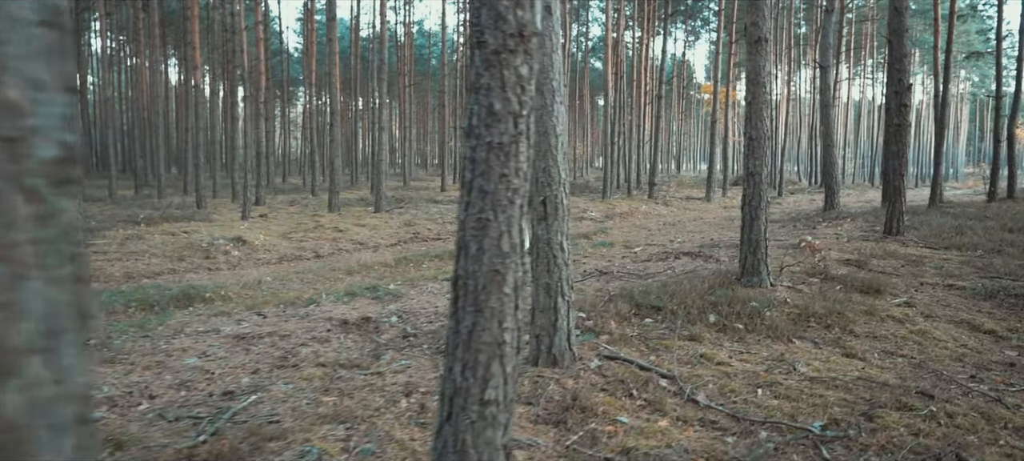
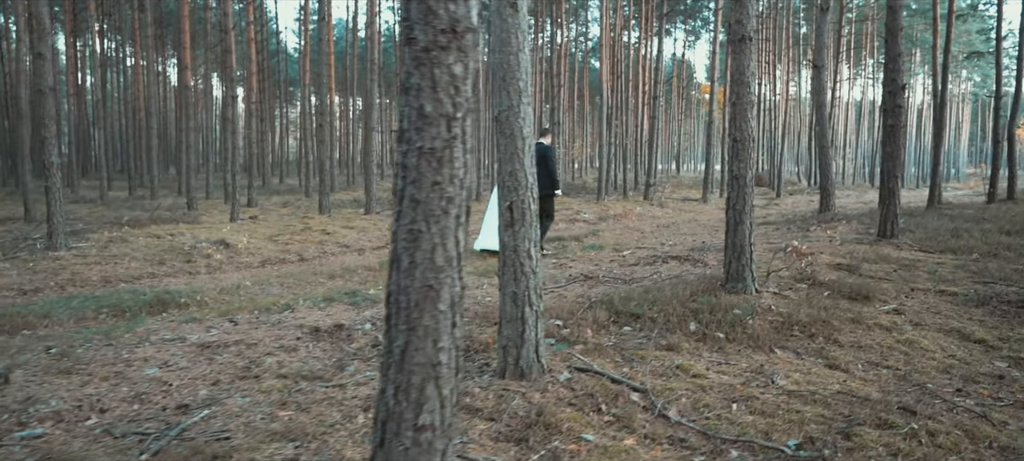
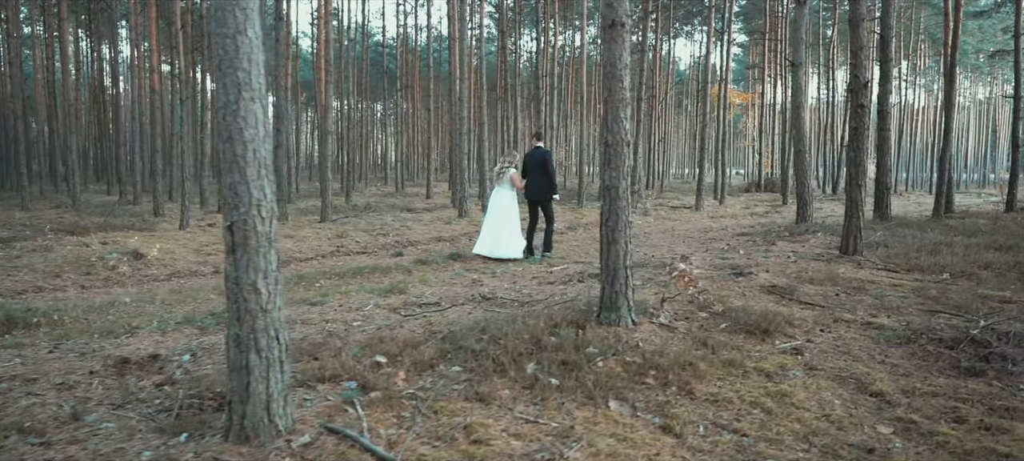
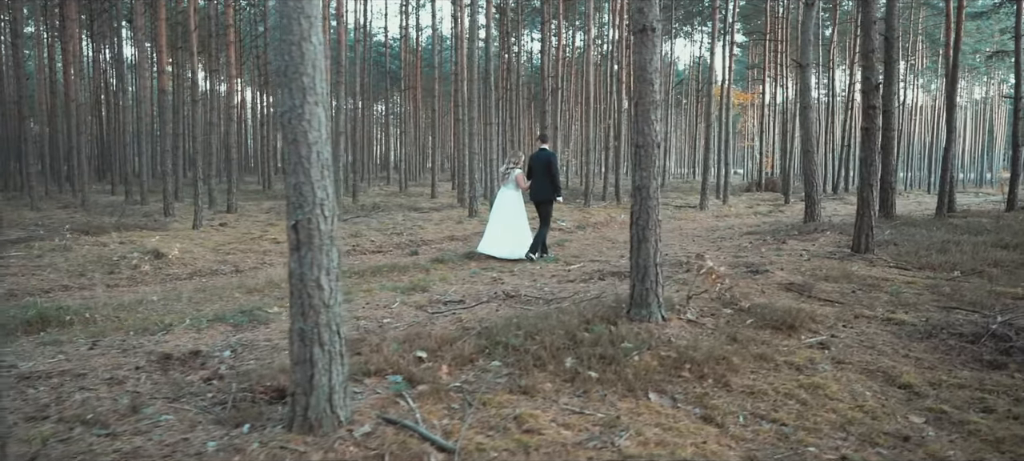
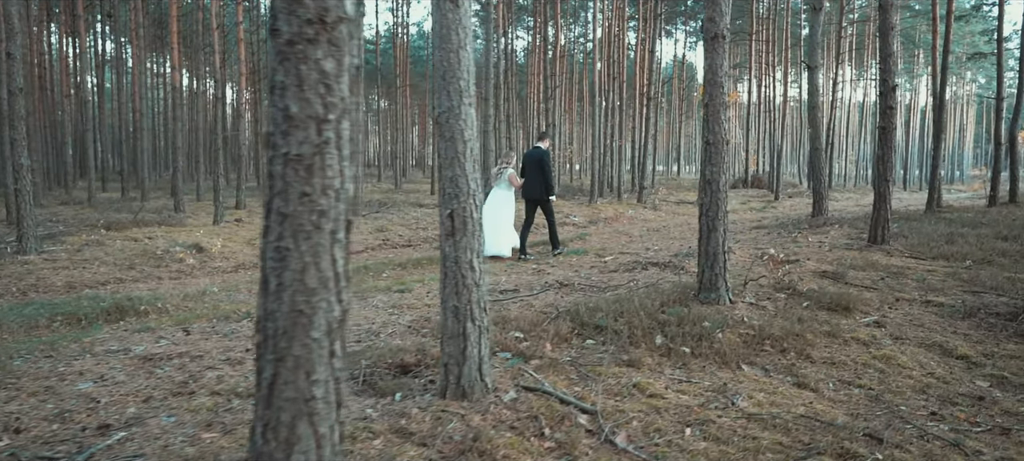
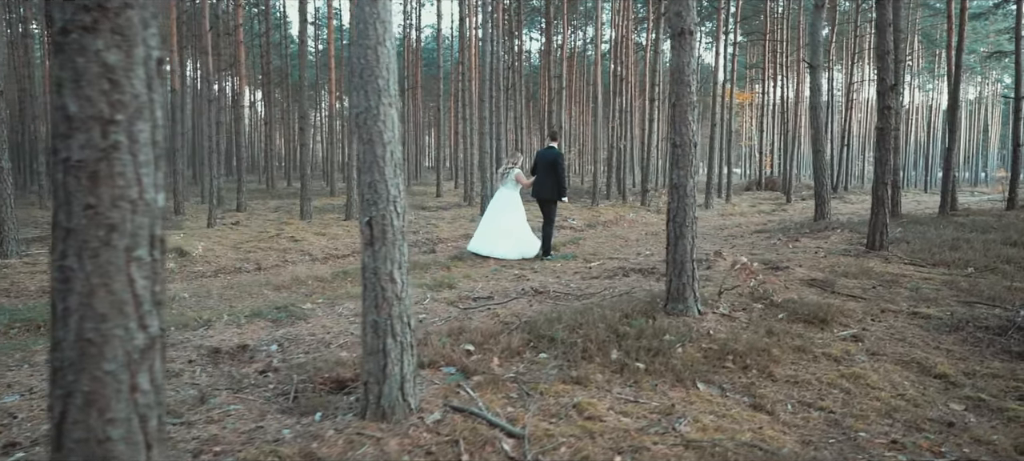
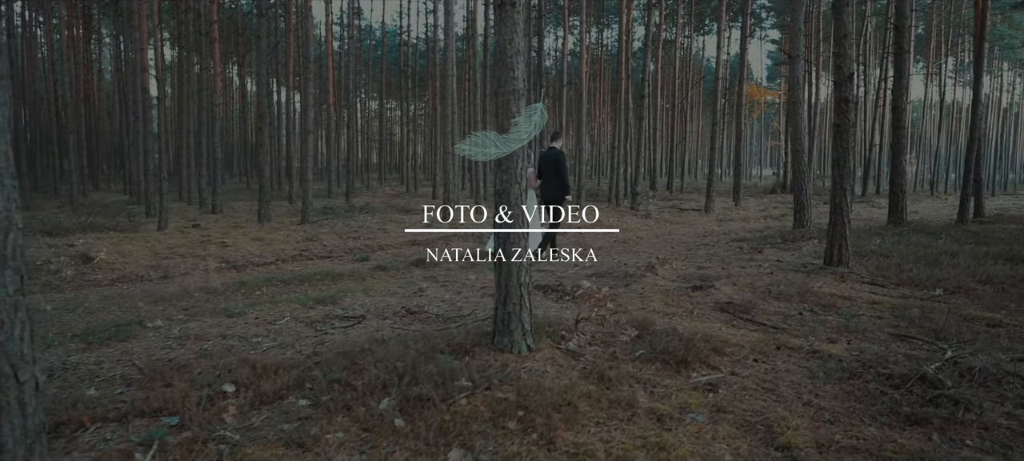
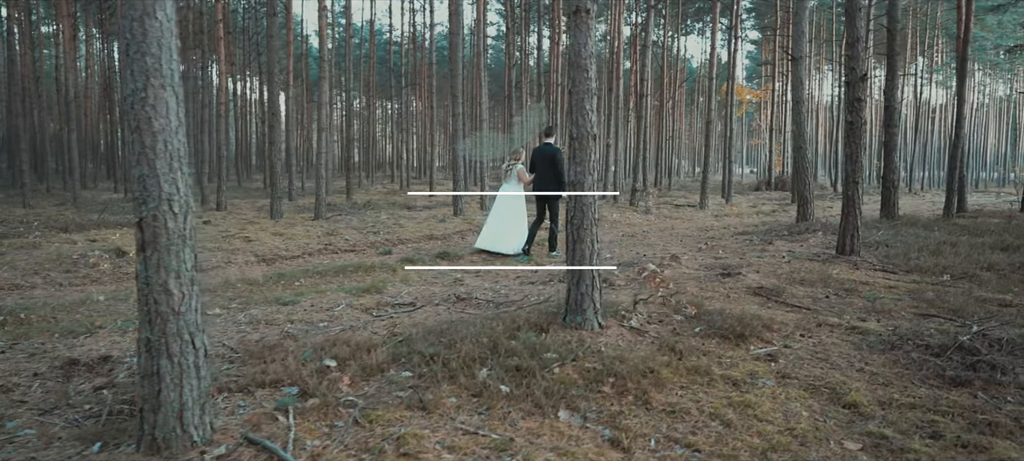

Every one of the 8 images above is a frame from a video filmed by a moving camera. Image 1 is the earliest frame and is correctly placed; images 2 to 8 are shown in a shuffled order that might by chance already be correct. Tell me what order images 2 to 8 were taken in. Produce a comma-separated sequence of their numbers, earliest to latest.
2, 5, 6, 4, 3, 8, 7
